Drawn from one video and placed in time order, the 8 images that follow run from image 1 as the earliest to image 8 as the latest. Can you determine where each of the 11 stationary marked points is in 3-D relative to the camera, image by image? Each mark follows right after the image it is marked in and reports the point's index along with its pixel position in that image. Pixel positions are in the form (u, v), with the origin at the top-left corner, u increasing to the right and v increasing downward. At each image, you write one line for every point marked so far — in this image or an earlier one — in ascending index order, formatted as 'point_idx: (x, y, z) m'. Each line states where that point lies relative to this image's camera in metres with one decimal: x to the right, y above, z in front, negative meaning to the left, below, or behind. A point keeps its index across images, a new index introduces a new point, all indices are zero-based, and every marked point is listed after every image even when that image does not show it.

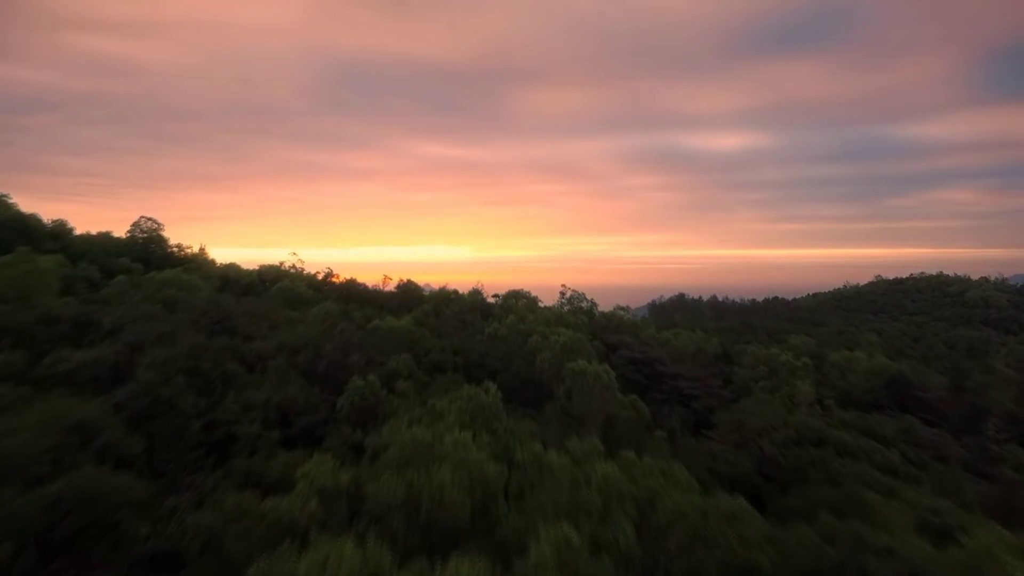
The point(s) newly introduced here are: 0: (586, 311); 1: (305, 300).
0: (+2.0, -0.6, +15.7) m
1: (-4.3, -0.2, +12.3) m
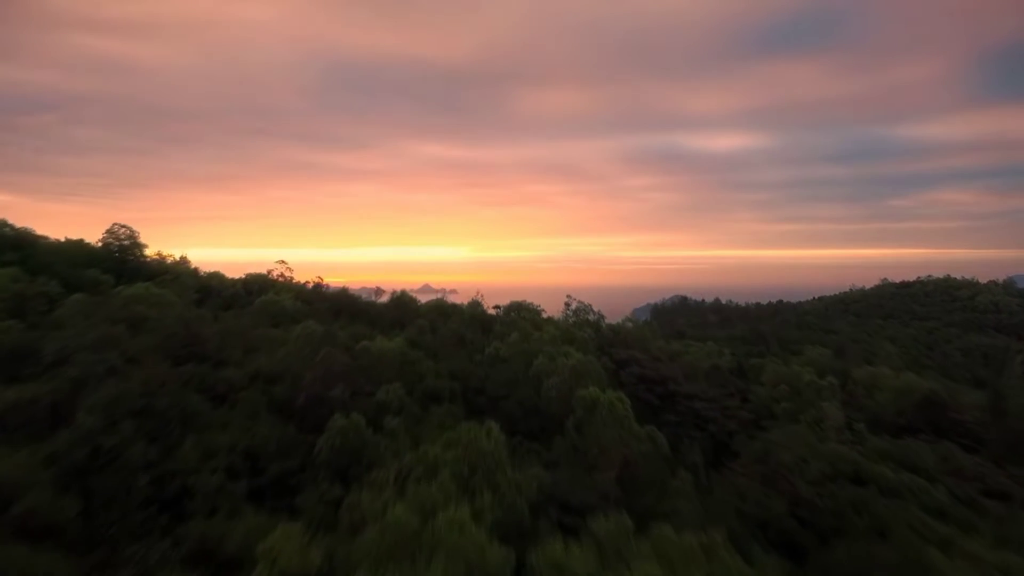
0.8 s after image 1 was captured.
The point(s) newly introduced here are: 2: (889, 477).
0: (+2.1, -0.9, +14.8) m
1: (-4.3, -0.5, +11.4) m
2: (+5.4, -2.7, +8.3) m
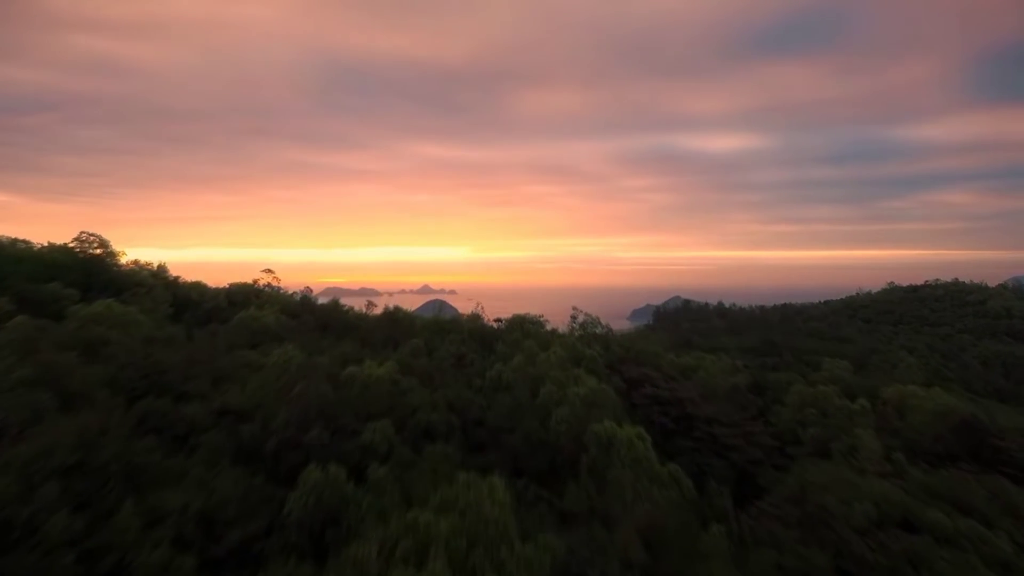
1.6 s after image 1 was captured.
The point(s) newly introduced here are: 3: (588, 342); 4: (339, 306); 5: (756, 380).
0: (+2.1, -1.2, +13.8) m
1: (-4.2, -0.8, +10.4) m
2: (+5.4, -3.0, +7.3) m
3: (+1.7, -1.2, +12.7) m
4: (-3.9, -0.5, +13.1) m
5: (+5.9, -2.2, +14.0) m
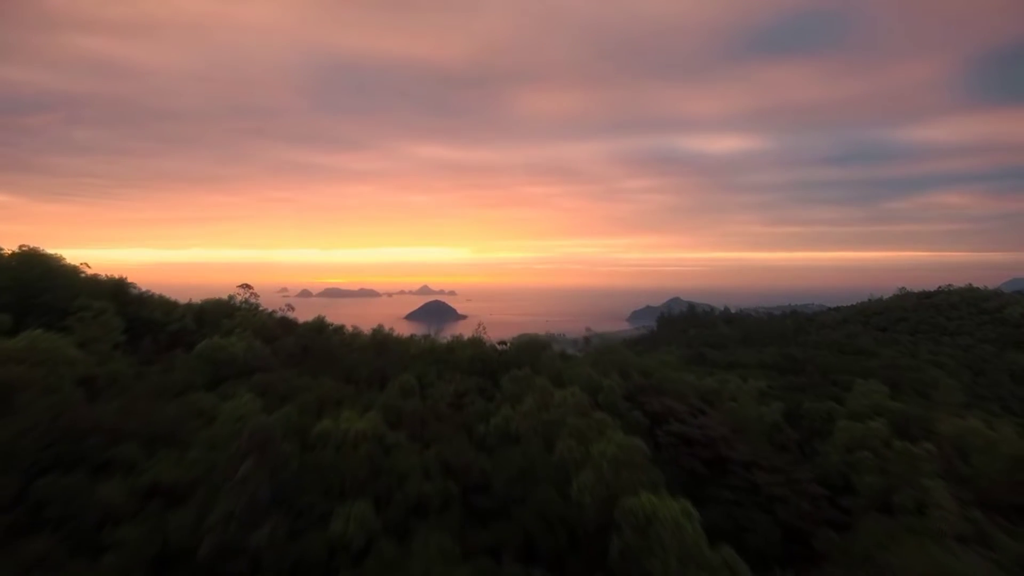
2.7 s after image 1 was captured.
0: (+2.2, -1.6, +12.3) m
1: (-4.1, -1.1, +8.9) m
2: (+5.6, -3.3, +5.8) m
3: (+1.8, -1.6, +11.2) m
4: (-3.8, -0.9, +11.6) m
5: (+6.0, -2.6, +12.5) m
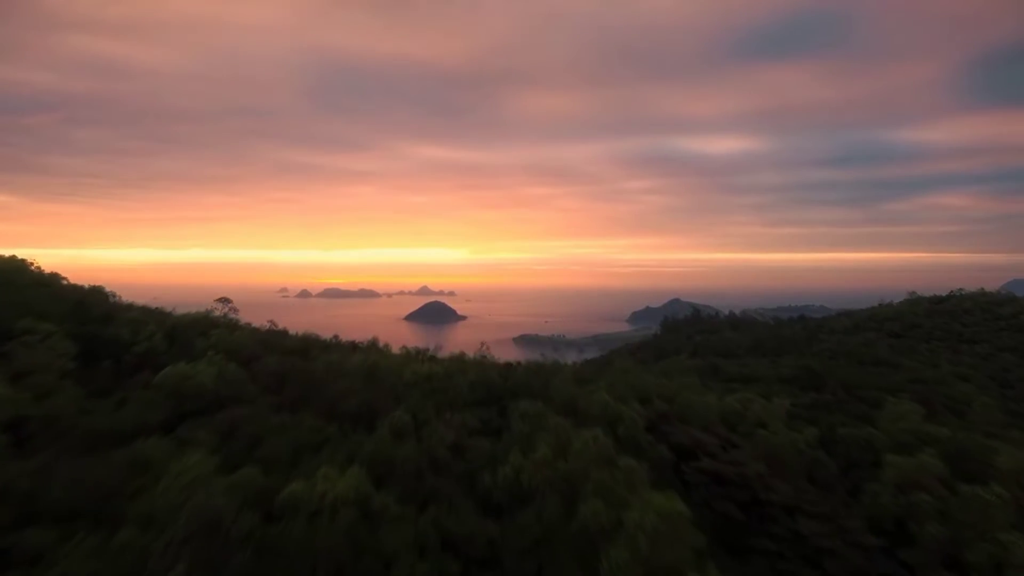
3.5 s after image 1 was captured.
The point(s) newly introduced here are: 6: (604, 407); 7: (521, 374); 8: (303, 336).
0: (+2.3, -1.8, +11.1) m
1: (-4.0, -1.4, +7.7) m
2: (+5.7, -3.6, +4.7) m
3: (+1.9, -1.9, +10.0) m
4: (-3.6, -1.1, +10.4) m
5: (+6.1, -2.9, +11.4) m
6: (+1.5, -1.8, +9.1) m
7: (+0.2, -1.4, +10.1) m
8: (-4.3, -1.0, +12.0) m
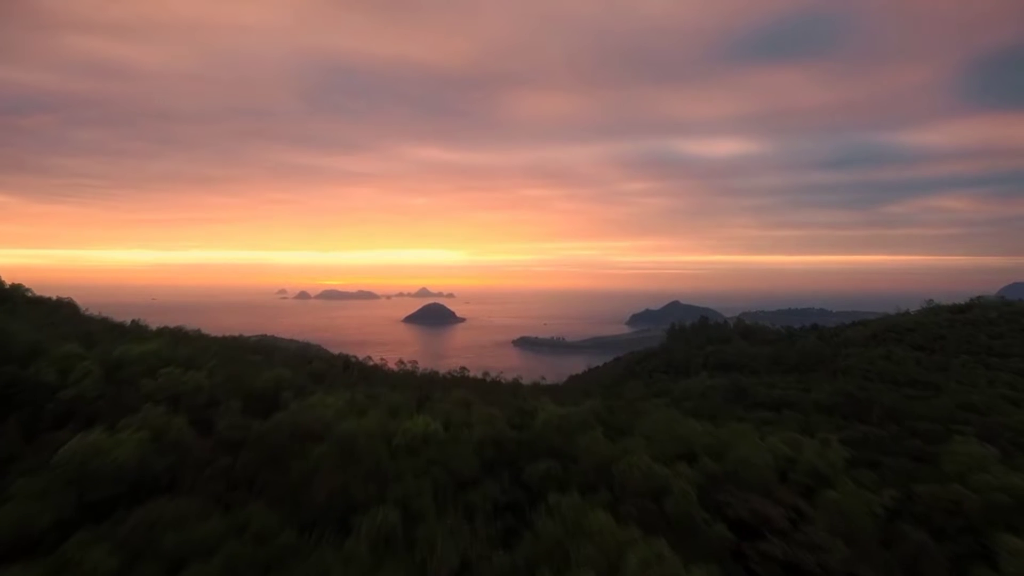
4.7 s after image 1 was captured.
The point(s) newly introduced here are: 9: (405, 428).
0: (+2.6, -2.3, +9.2) m
1: (-3.8, -1.8, +5.8) m
2: (+5.9, -4.1, +2.7) m
3: (+2.2, -2.3, +8.1) m
4: (-3.4, -1.6, +8.5) m
5: (+6.3, -3.4, +9.5) m
6: (+1.7, -2.3, +7.2) m
7: (+0.4, -1.9, +8.1) m
8: (-4.0, -1.5, +10.1) m
9: (-1.4, -1.7, +7.3) m
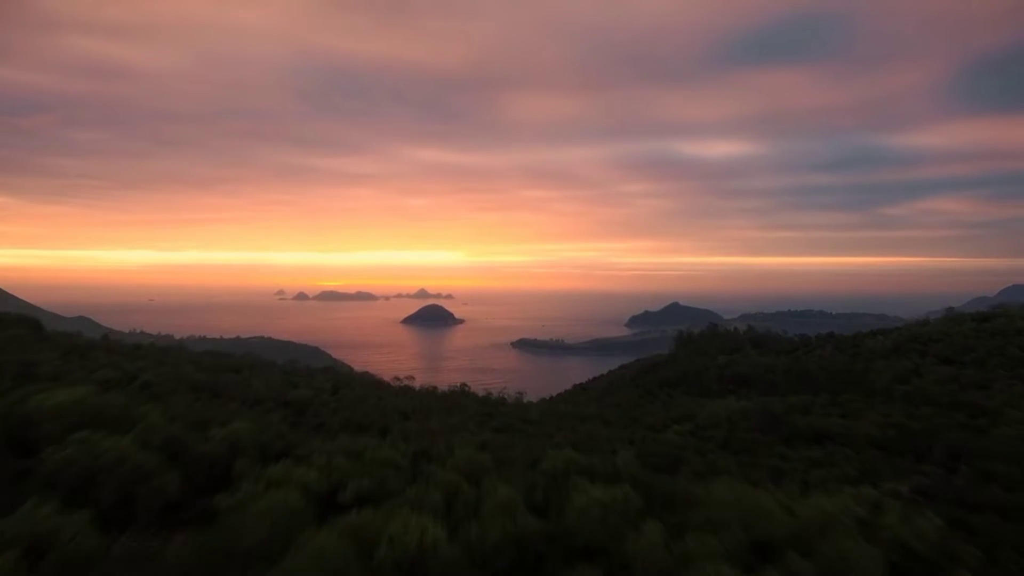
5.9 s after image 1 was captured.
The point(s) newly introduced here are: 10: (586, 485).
0: (+2.8, -2.7, +7.2) m
1: (-3.5, -2.3, +3.8) m
2: (+6.2, -4.5, +0.7) m
3: (+2.4, -2.8, +6.0) m
4: (-3.2, -2.0, +6.4) m
5: (+6.6, -3.8, +7.4) m
6: (+2.0, -2.7, +5.2) m
7: (+0.7, -2.3, +6.1) m
8: (-3.8, -1.9, +8.0) m
9: (-1.1, -2.2, +5.2) m
10: (+0.9, -2.3, +7.0) m
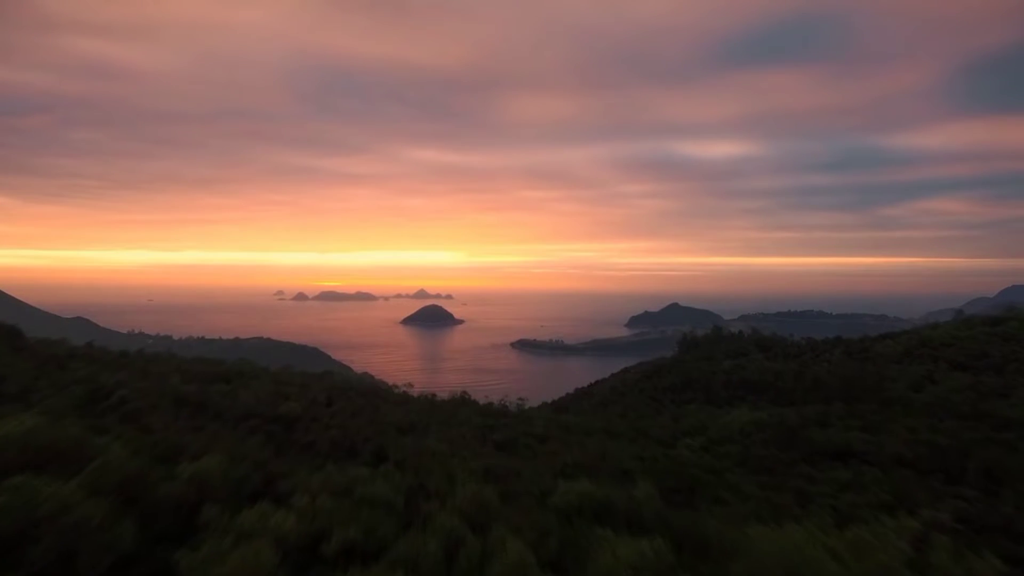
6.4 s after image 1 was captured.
0: (+2.9, -2.9, +6.2) m
1: (-3.4, -2.5, +2.8) m
2: (+6.3, -4.7, -0.2) m
3: (+2.5, -3.0, +5.1) m
4: (-3.0, -2.2, +5.5) m
5: (+6.7, -4.0, +6.5) m
6: (+2.1, -2.9, +4.2) m
7: (+0.8, -2.5, +5.1) m
8: (-3.7, -2.1, +7.0) m
9: (-1.0, -2.4, +4.3) m
10: (+1.0, -2.5, +6.1) m
